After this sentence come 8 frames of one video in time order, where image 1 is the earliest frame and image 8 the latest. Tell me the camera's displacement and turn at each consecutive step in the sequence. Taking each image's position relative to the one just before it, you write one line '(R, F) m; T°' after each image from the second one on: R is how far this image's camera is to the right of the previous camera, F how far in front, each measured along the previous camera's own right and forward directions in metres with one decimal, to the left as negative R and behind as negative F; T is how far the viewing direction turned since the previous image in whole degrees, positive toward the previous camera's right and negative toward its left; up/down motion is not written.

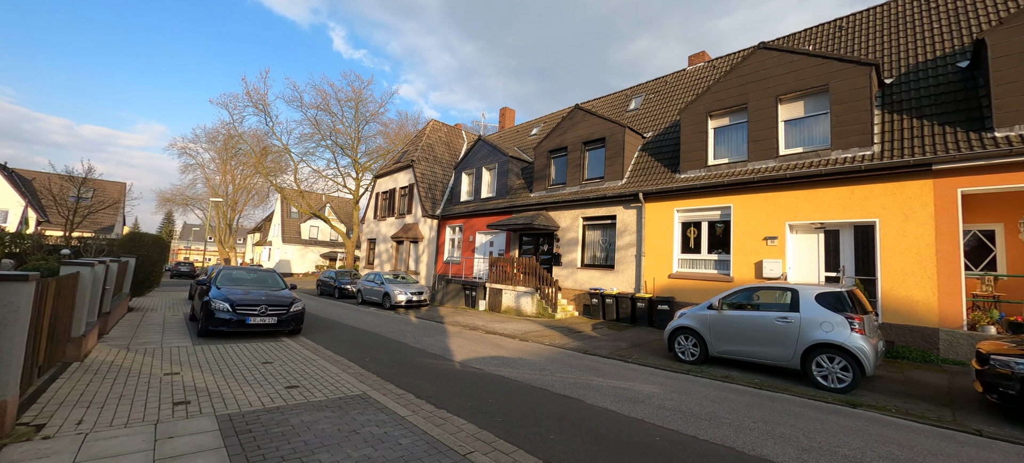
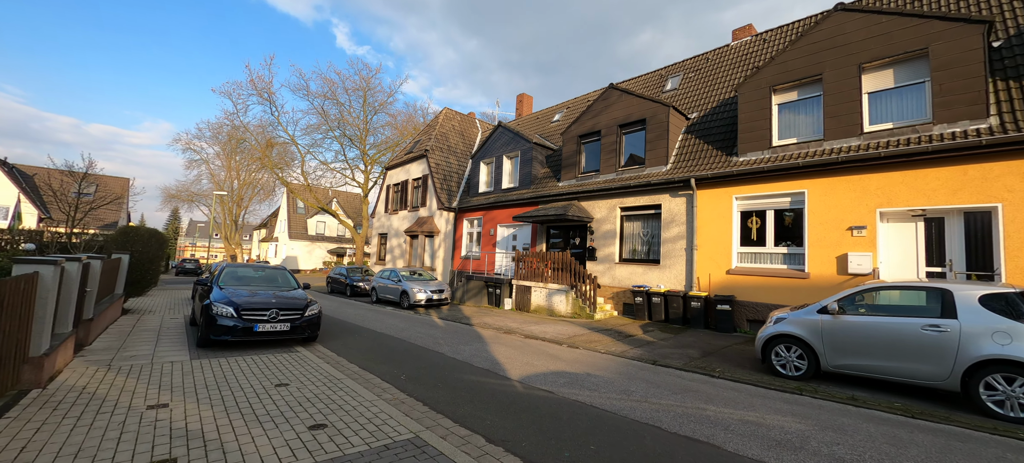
(-0.9, +1.3) m; -1°
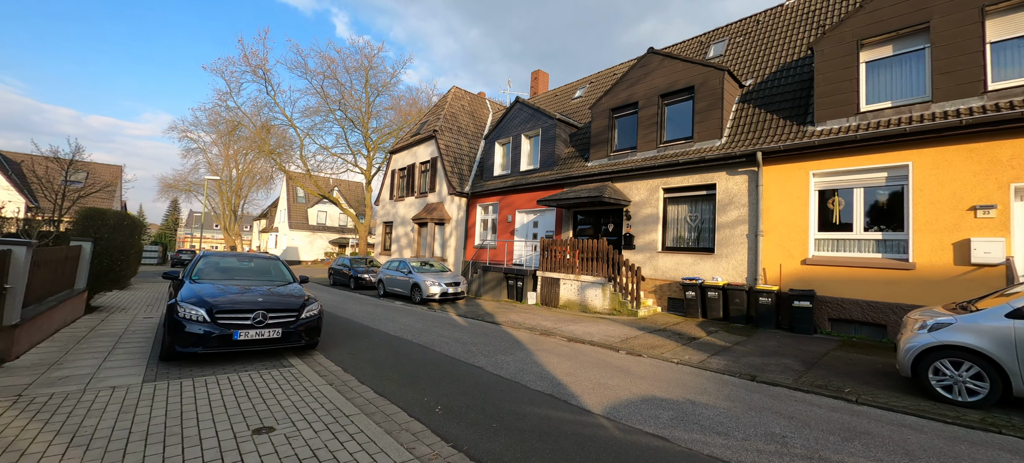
(-0.7, +1.6) m; 0°
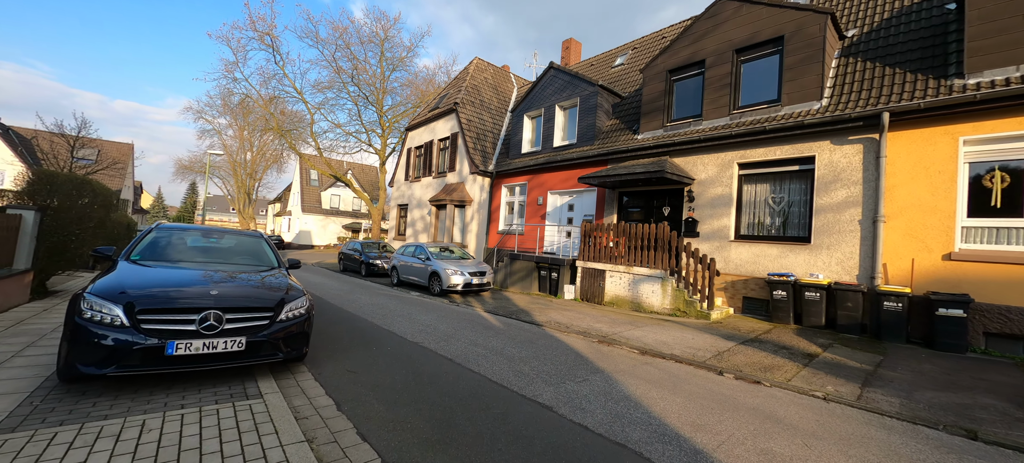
(-0.6, +1.9) m; -2°
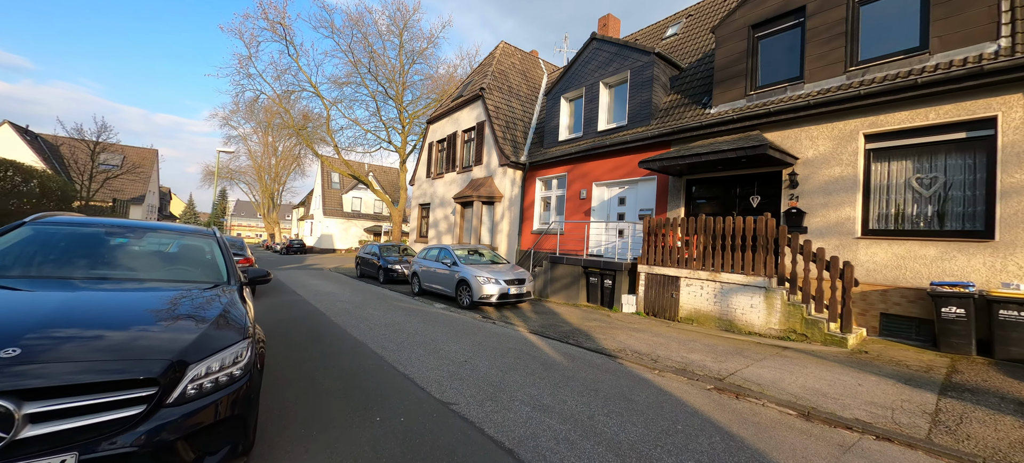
(-0.5, +2.0) m; -3°
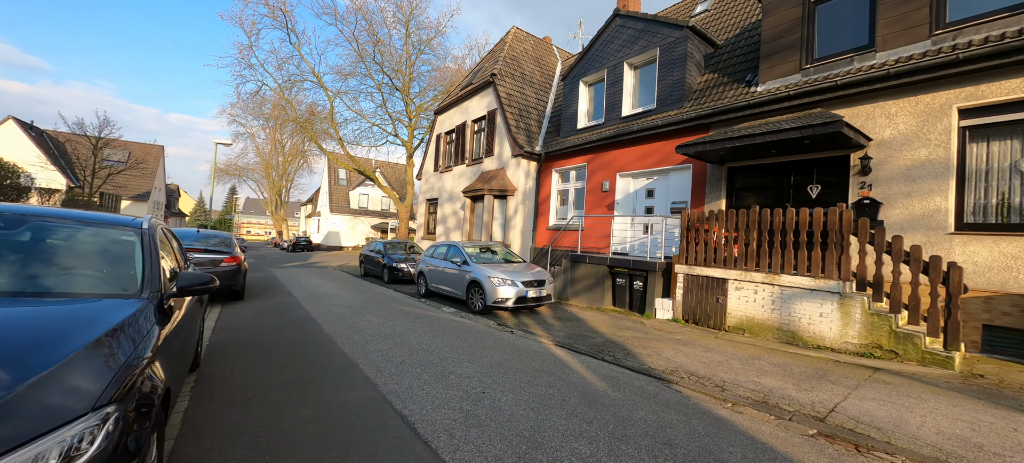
(-0.2, +1.0) m; -1°
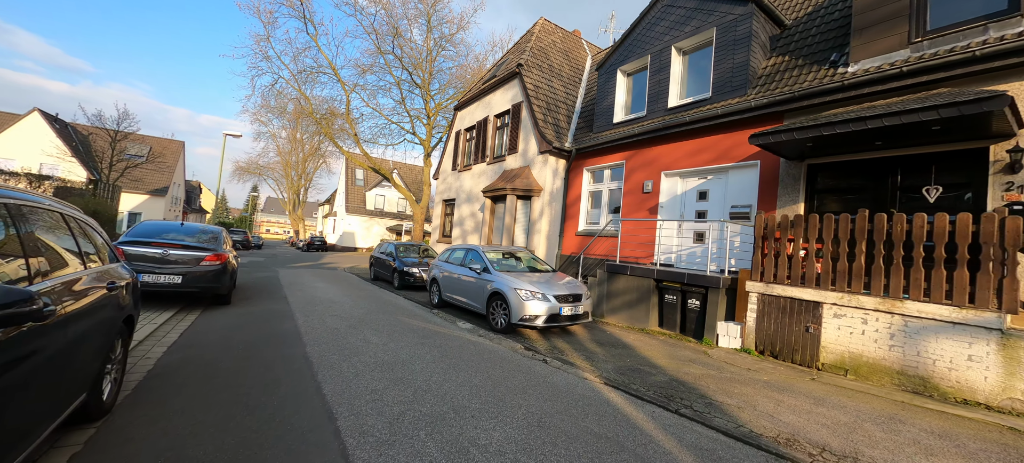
(-0.3, +1.3) m; -2°
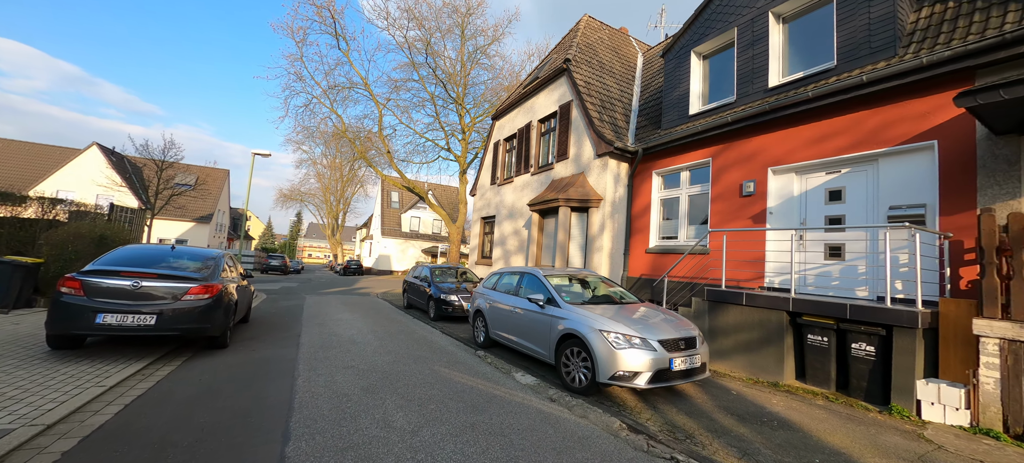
(-0.5, +1.8) m; -5°
